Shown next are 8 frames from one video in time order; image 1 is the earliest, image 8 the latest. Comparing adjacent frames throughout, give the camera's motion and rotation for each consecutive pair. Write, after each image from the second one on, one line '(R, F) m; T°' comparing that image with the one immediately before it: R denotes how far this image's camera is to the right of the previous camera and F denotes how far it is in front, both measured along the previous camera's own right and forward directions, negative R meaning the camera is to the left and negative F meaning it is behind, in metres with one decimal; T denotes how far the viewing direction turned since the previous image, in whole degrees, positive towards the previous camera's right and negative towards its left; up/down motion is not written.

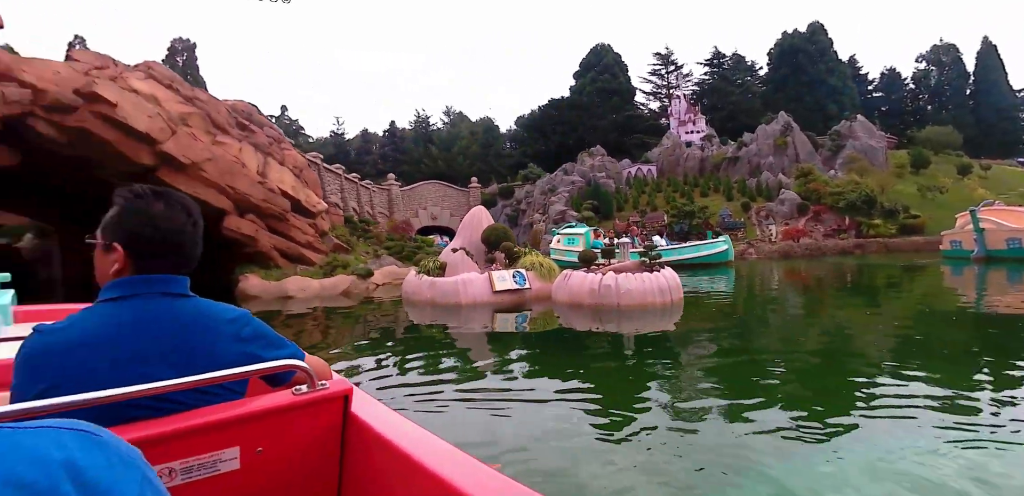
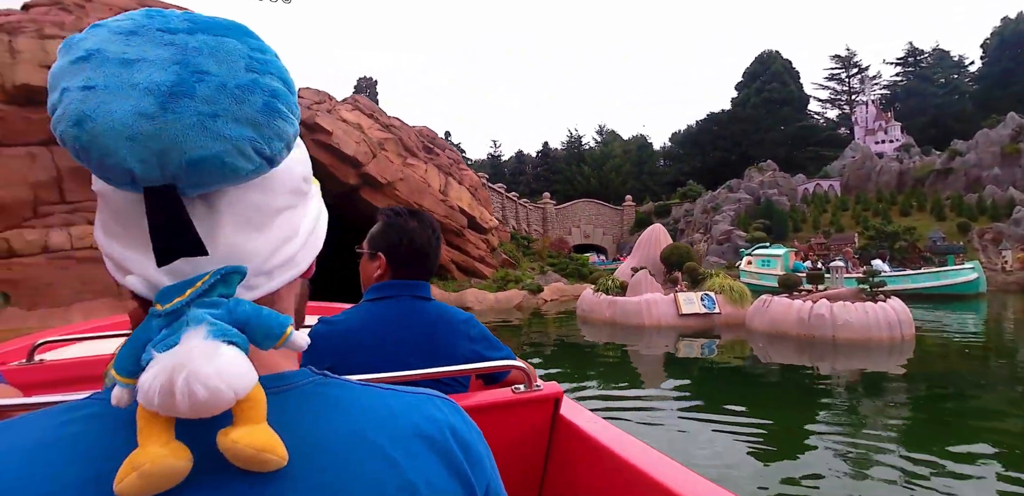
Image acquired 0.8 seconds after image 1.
(-1.1, +0.1) m; -15°
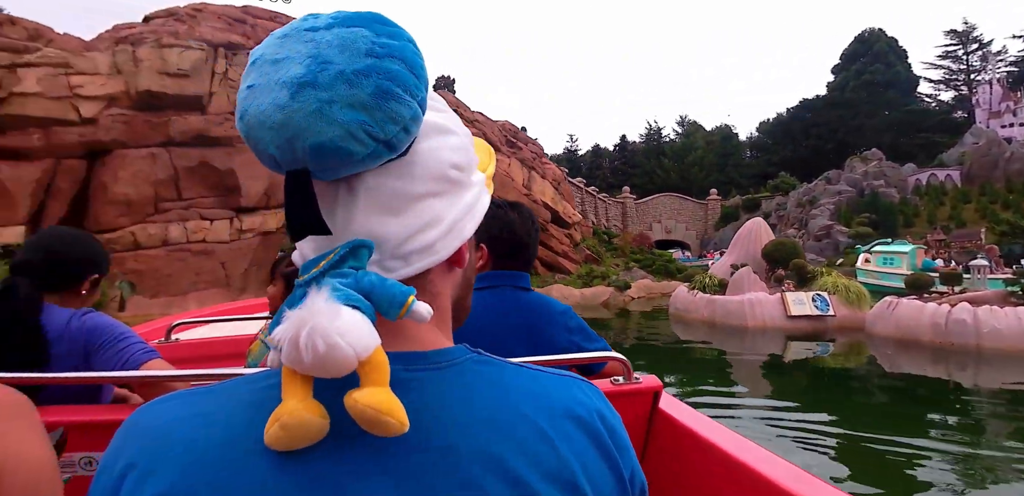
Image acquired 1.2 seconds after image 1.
(-0.5, +0.2) m; -7°
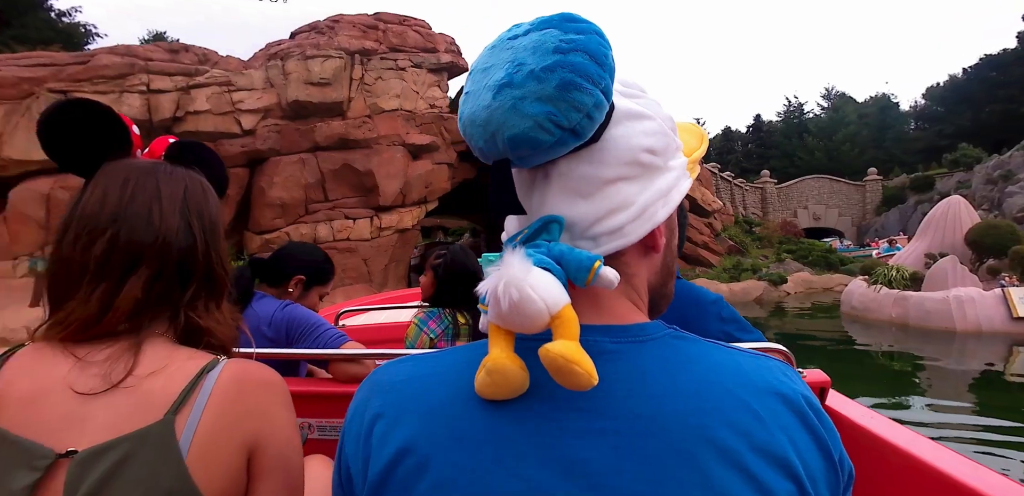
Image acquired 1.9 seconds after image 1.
(-0.8, +0.4) m; -11°
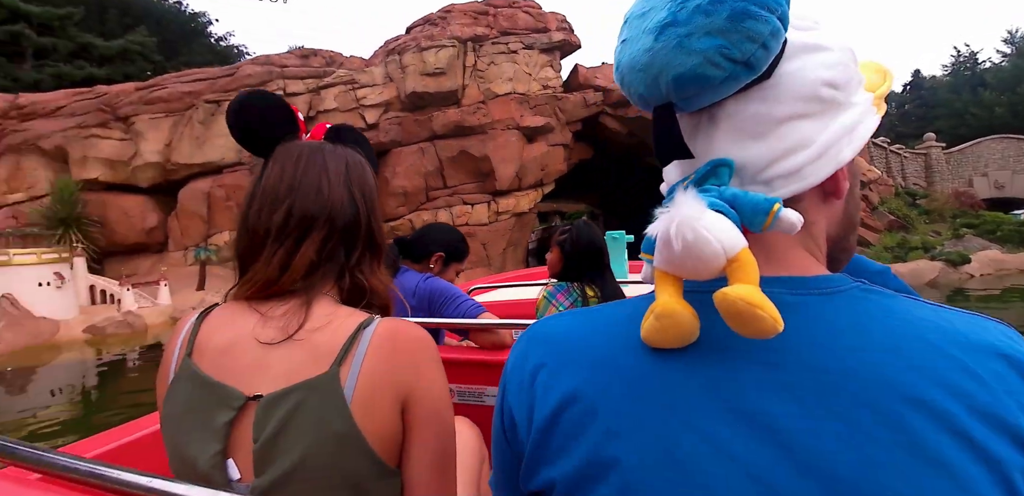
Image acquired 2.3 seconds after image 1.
(-0.5, +0.3) m; -11°
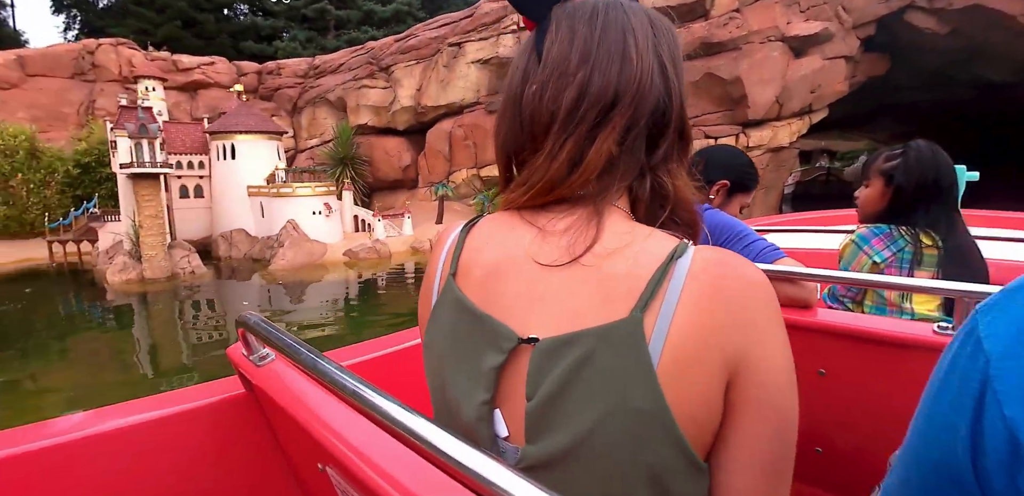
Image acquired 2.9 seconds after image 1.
(-0.6, +0.8) m; -24°
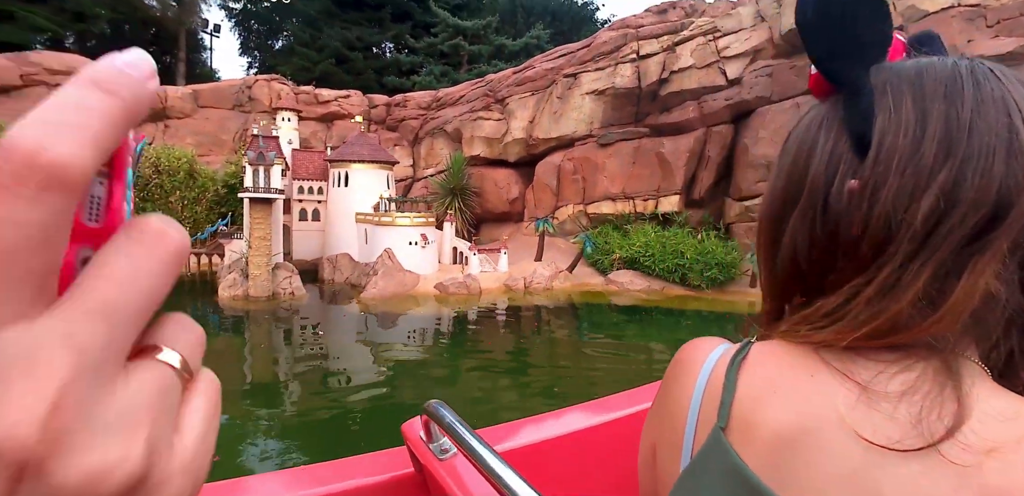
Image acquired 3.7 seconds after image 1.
(0.0, +0.8) m; -12°
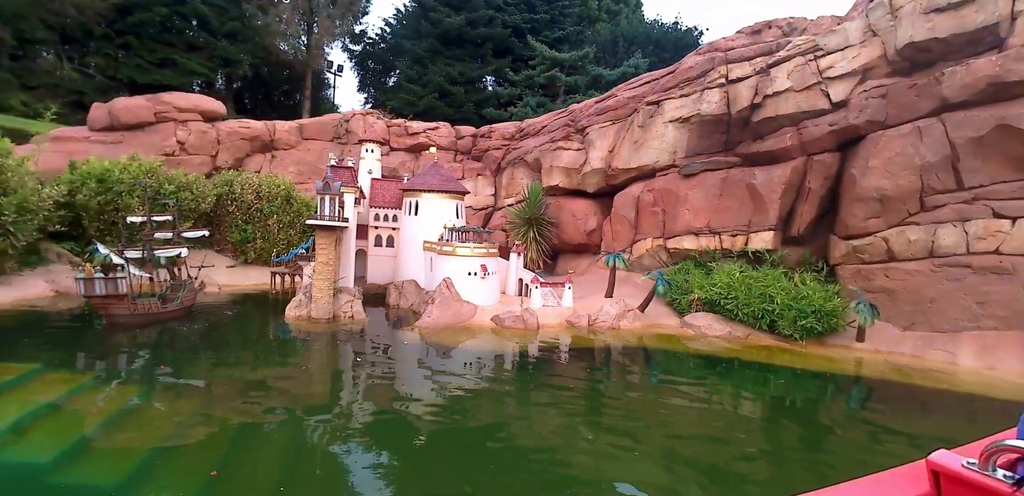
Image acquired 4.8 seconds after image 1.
(+1.0, +0.8) m; -11°
